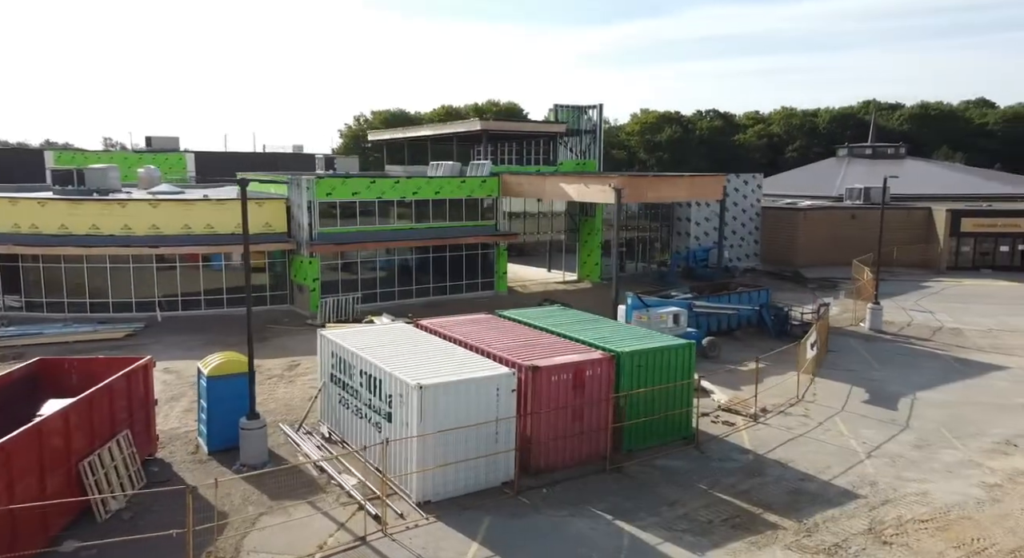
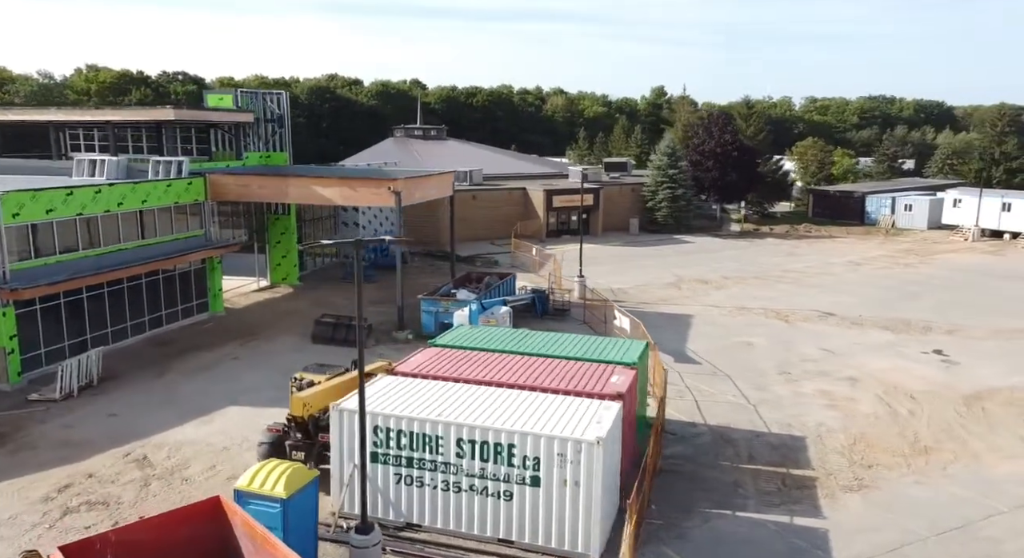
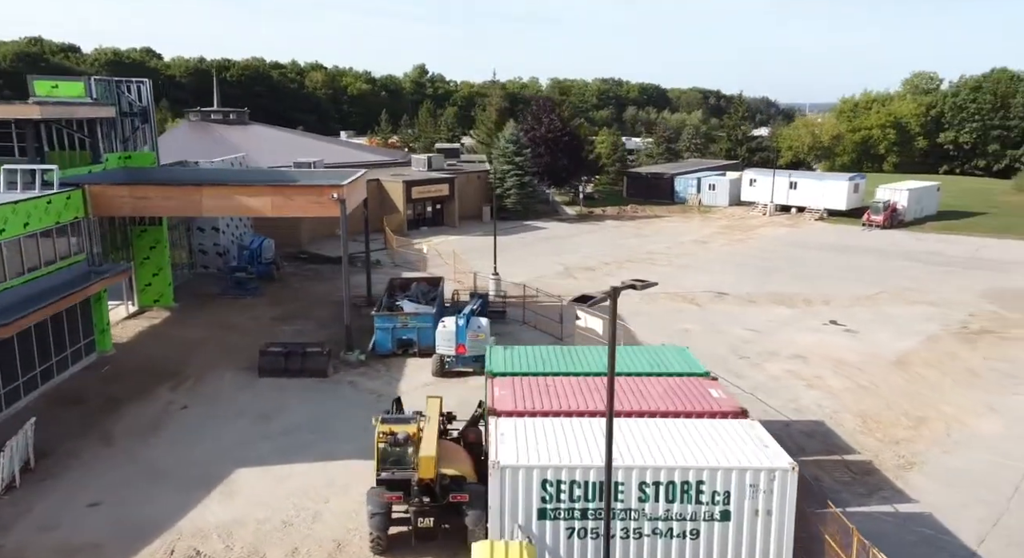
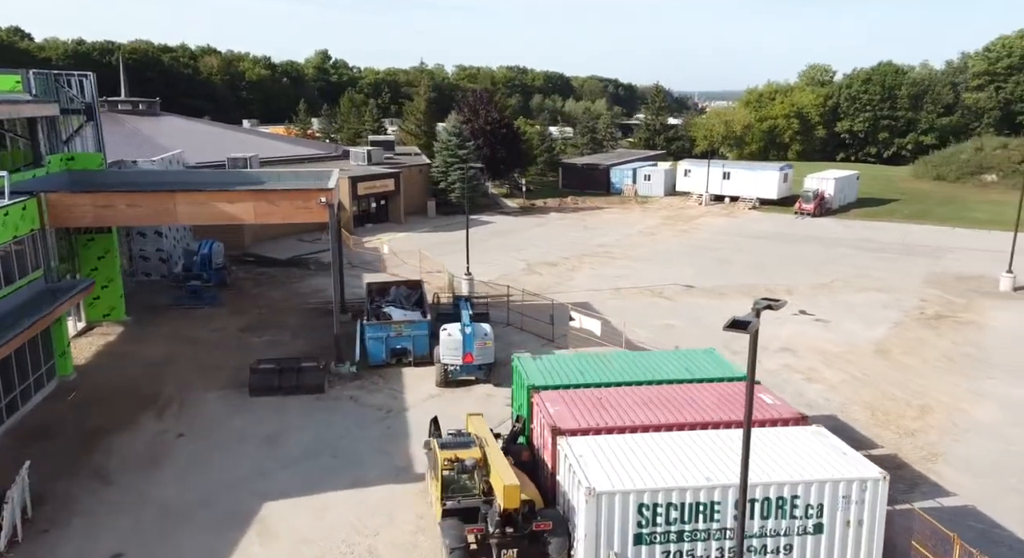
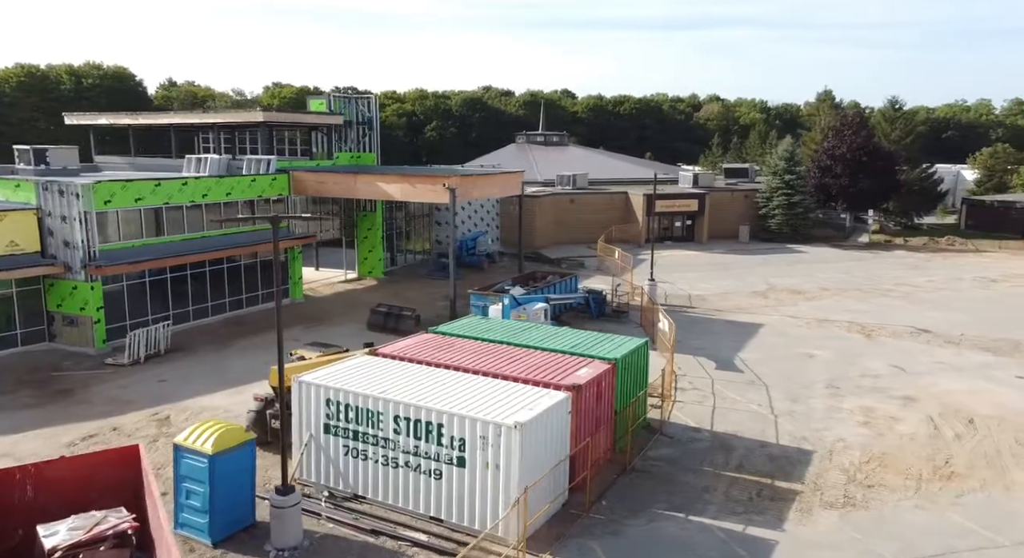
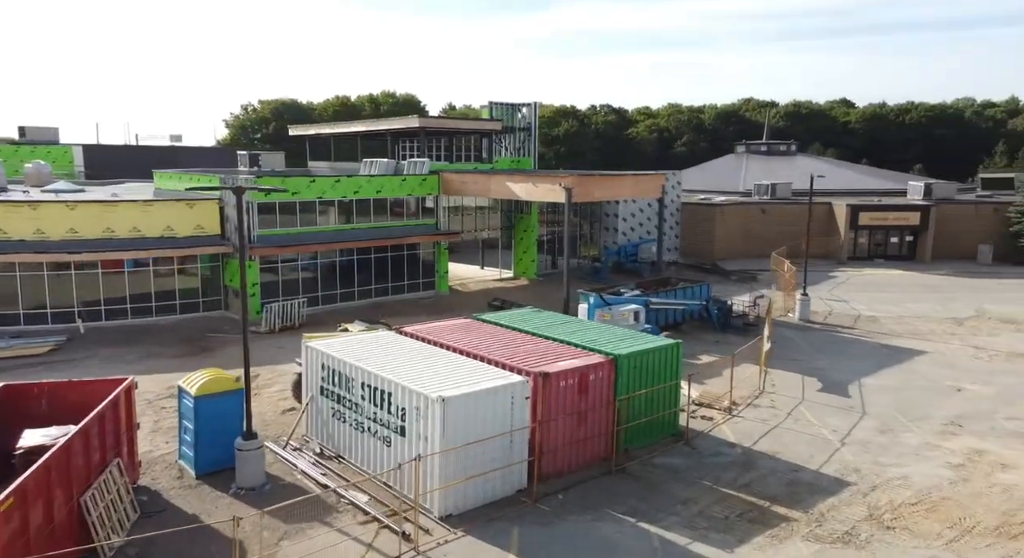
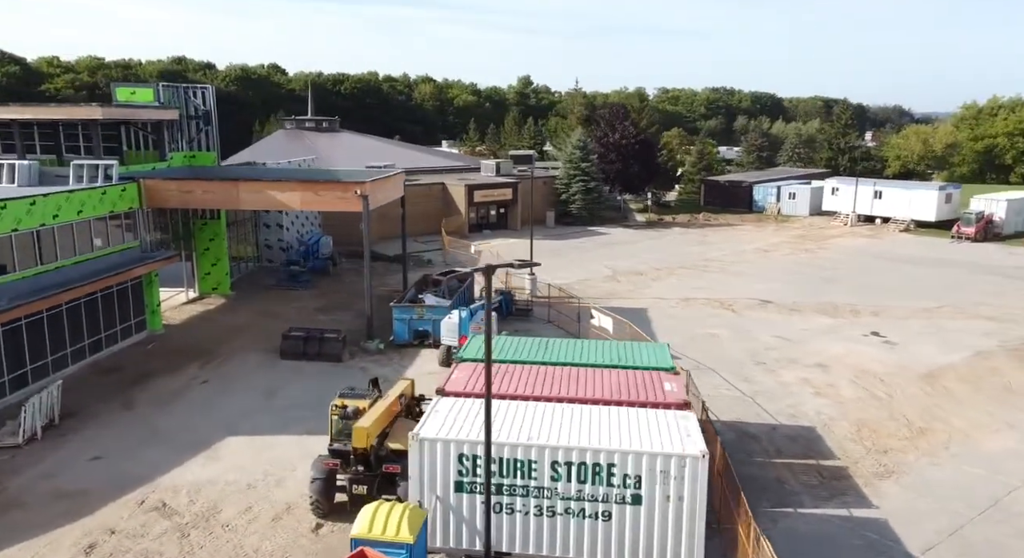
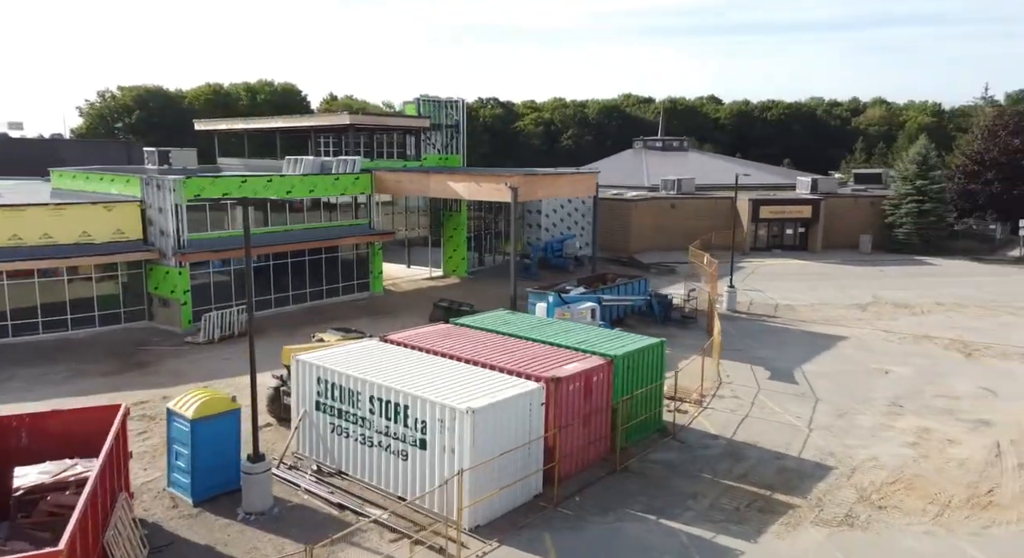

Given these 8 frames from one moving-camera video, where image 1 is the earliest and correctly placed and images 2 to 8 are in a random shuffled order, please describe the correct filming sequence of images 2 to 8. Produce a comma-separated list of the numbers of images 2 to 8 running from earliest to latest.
6, 8, 5, 2, 7, 3, 4
